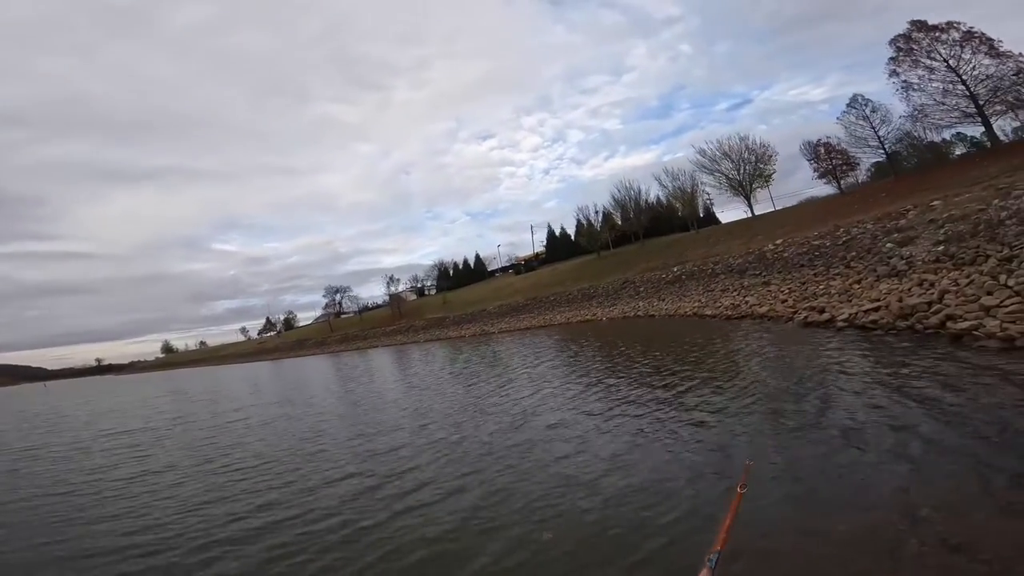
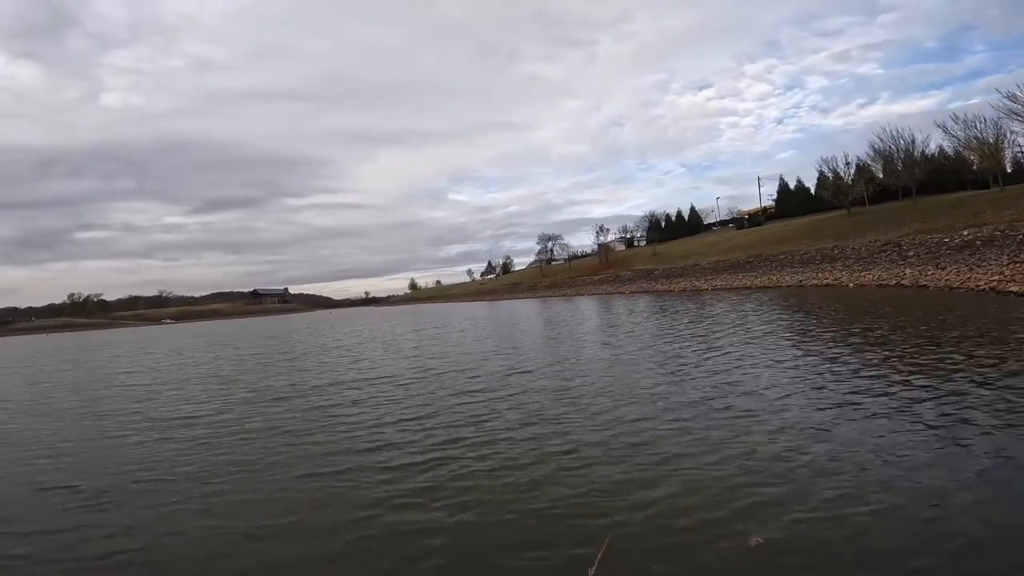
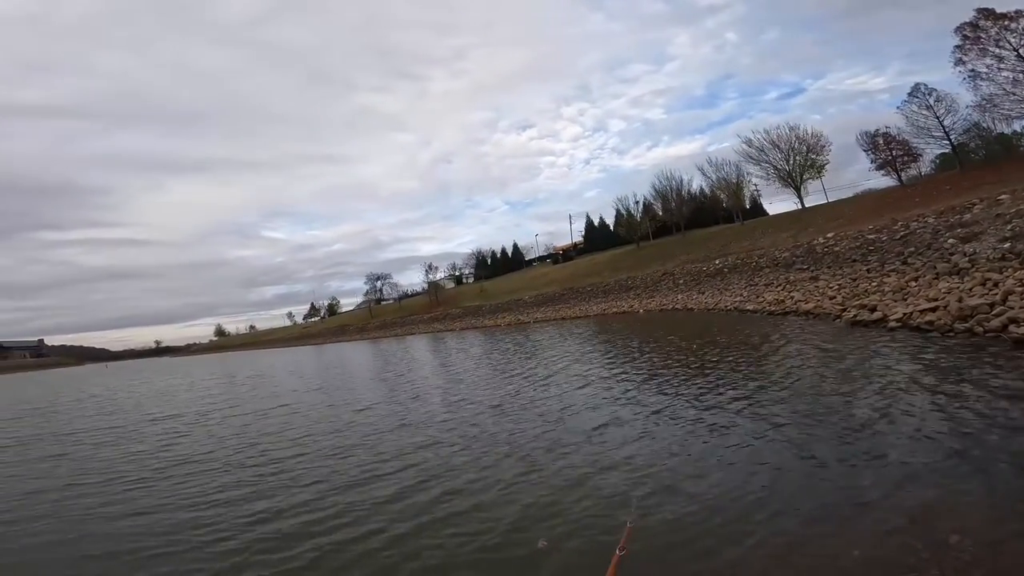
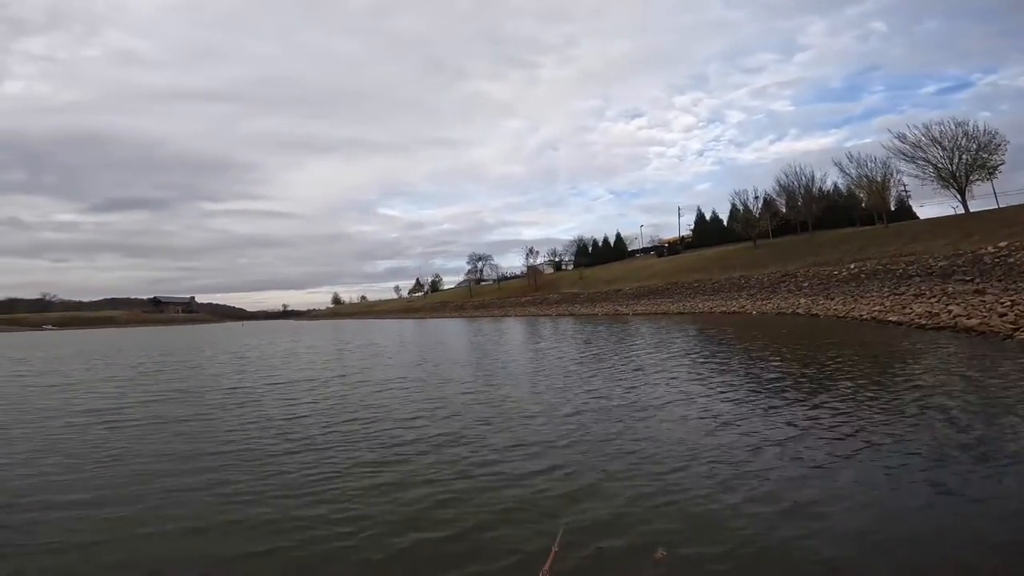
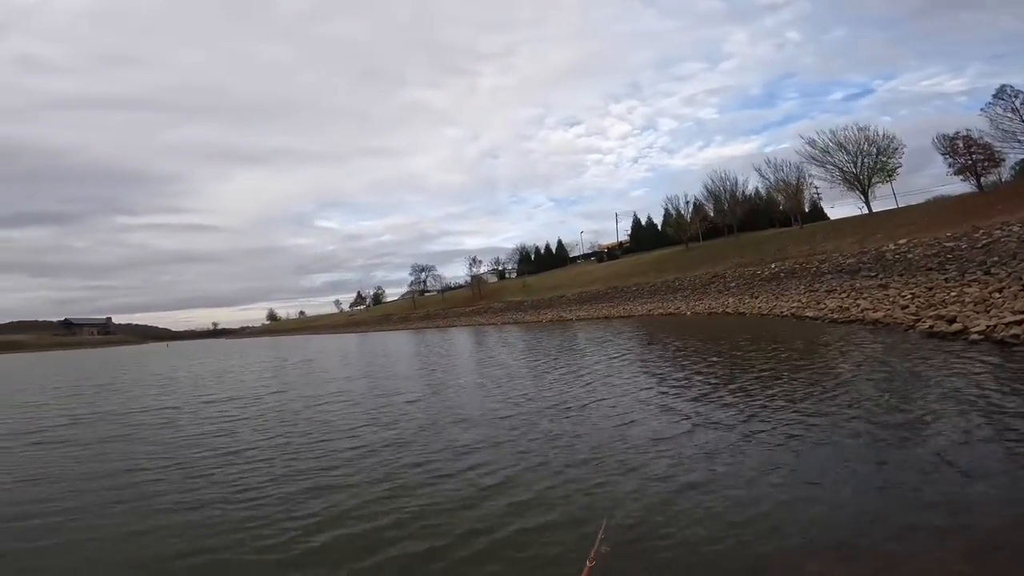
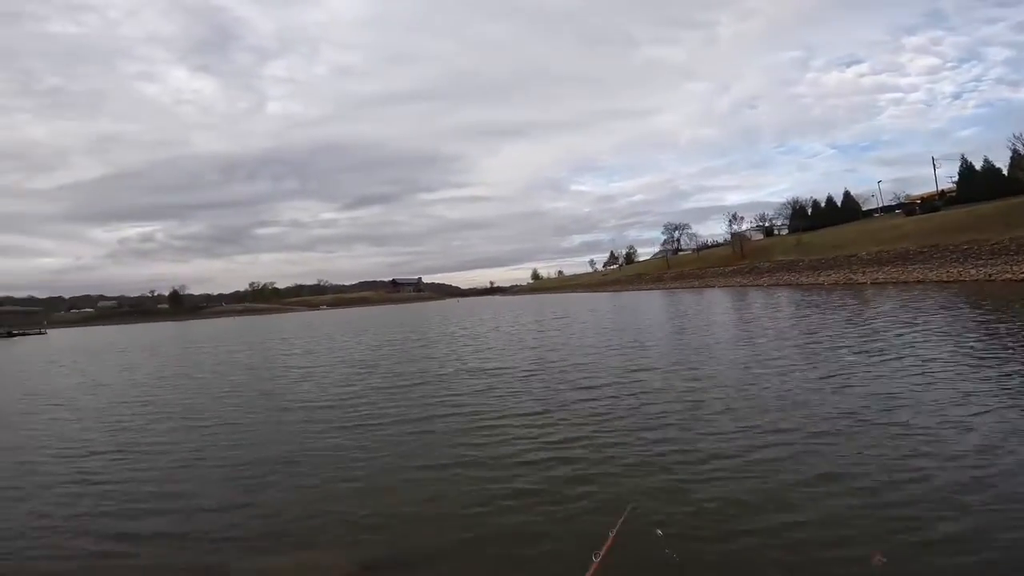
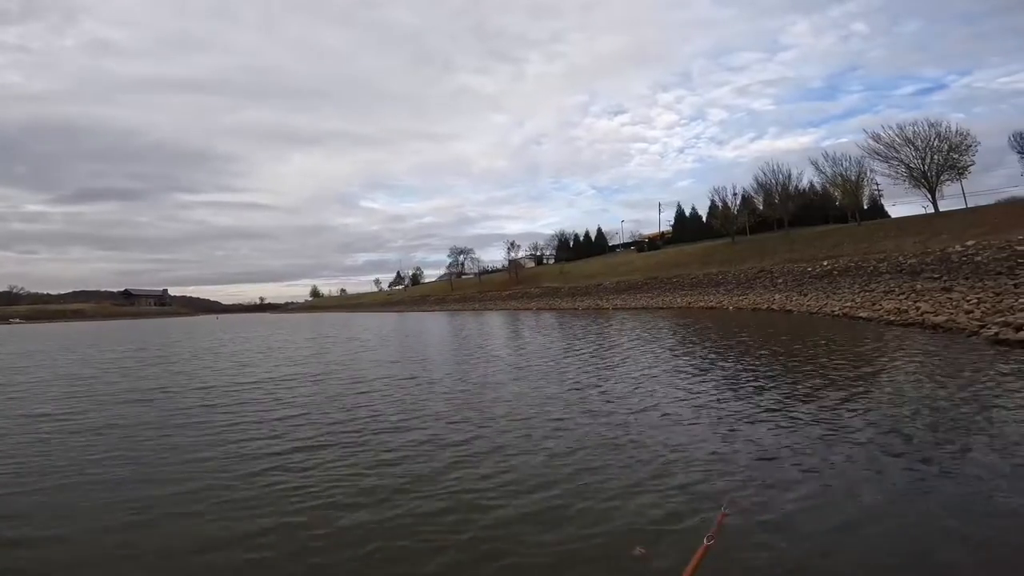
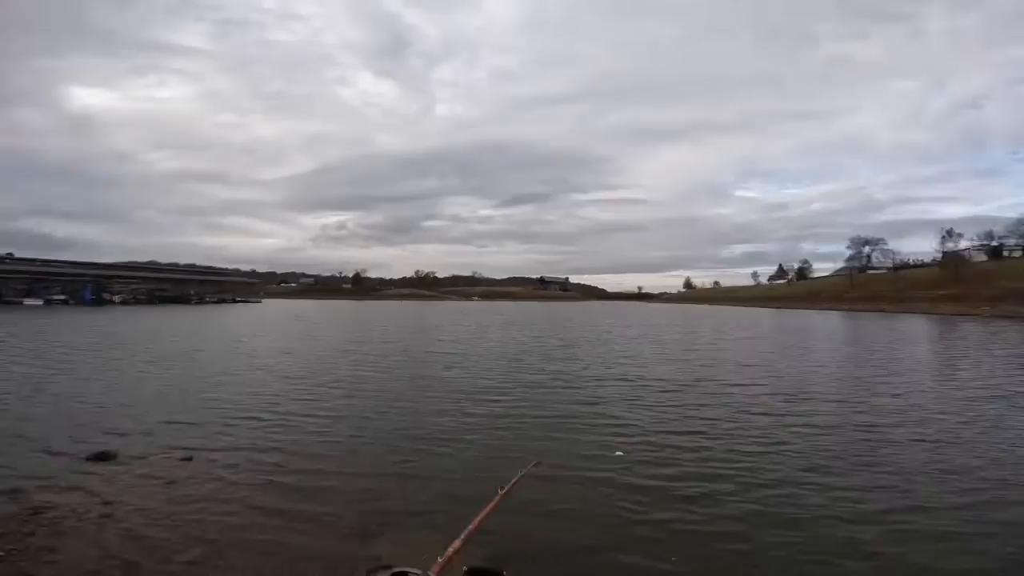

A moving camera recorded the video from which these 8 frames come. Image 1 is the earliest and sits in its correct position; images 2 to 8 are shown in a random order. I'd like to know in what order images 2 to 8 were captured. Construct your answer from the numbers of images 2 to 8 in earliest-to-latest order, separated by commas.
3, 5, 4, 7, 2, 6, 8
